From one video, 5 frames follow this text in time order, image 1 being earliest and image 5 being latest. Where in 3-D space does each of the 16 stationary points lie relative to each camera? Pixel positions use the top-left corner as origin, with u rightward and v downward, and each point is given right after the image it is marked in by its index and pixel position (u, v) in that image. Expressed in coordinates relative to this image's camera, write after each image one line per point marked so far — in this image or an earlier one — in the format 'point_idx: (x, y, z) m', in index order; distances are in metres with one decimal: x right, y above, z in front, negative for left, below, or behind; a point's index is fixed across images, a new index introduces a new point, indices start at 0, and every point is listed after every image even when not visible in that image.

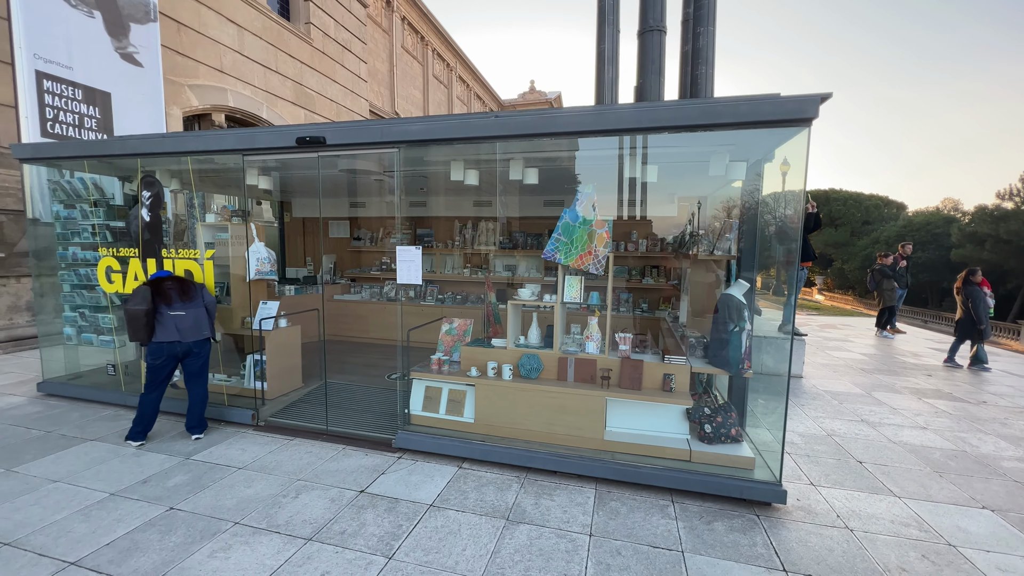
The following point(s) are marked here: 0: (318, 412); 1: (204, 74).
0: (-1.8, -1.2, +4.1) m
1: (-6.7, +4.6, +9.3) m
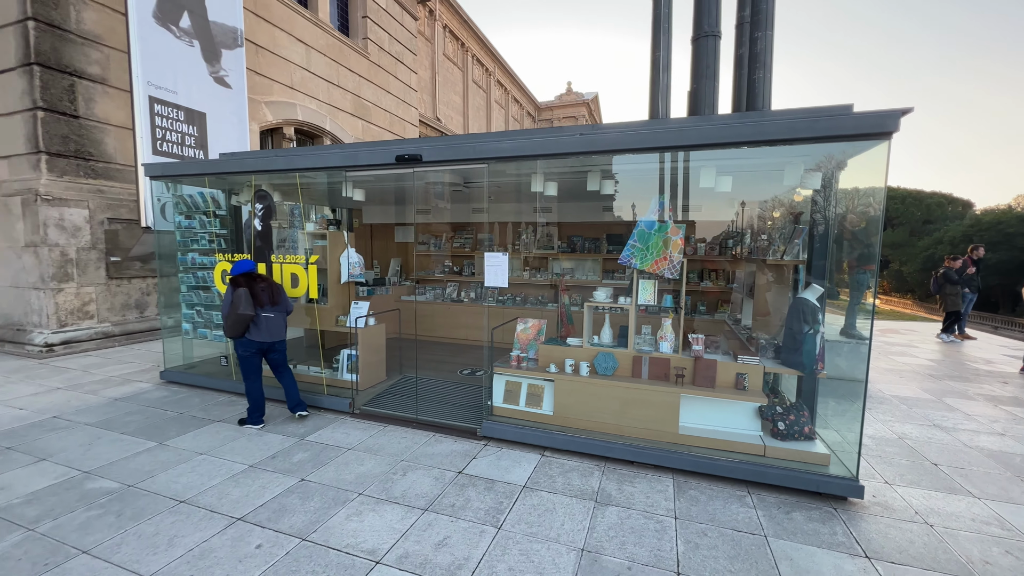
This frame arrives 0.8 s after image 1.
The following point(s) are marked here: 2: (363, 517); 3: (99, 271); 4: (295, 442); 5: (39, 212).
0: (-1.1, -1.2, +4.5) m
1: (-5.5, +4.6, +10.1) m
2: (-1.0, -1.5, +2.8) m
3: (-6.7, +0.3, +6.9) m
4: (-1.9, -1.4, +3.8) m
5: (-7.0, +1.1, +6.3) m
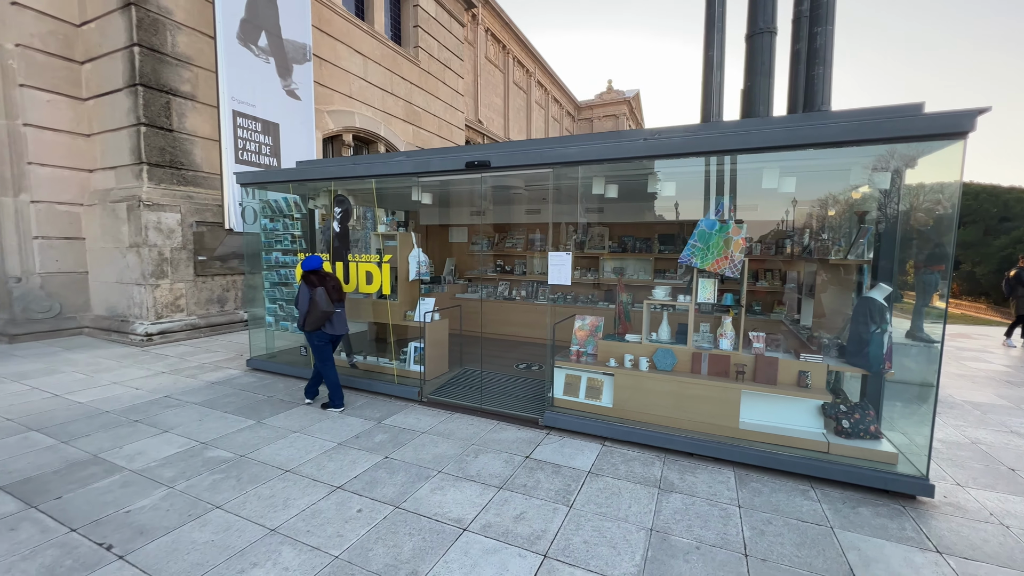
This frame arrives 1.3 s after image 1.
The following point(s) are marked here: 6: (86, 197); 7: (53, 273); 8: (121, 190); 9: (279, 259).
0: (-0.5, -1.2, +4.8) m
1: (-4.4, +4.7, +10.8) m
2: (-0.5, -1.4, +3.1) m
3: (-5.8, +0.3, +7.7) m
4: (-1.3, -1.3, +4.2) m
5: (-6.1, +1.2, +7.1) m
6: (-7.8, +1.7, +7.9) m
7: (-8.1, +0.3, +7.6) m
8: (-6.7, +1.7, +7.3) m
9: (-3.1, +0.4, +5.8) m
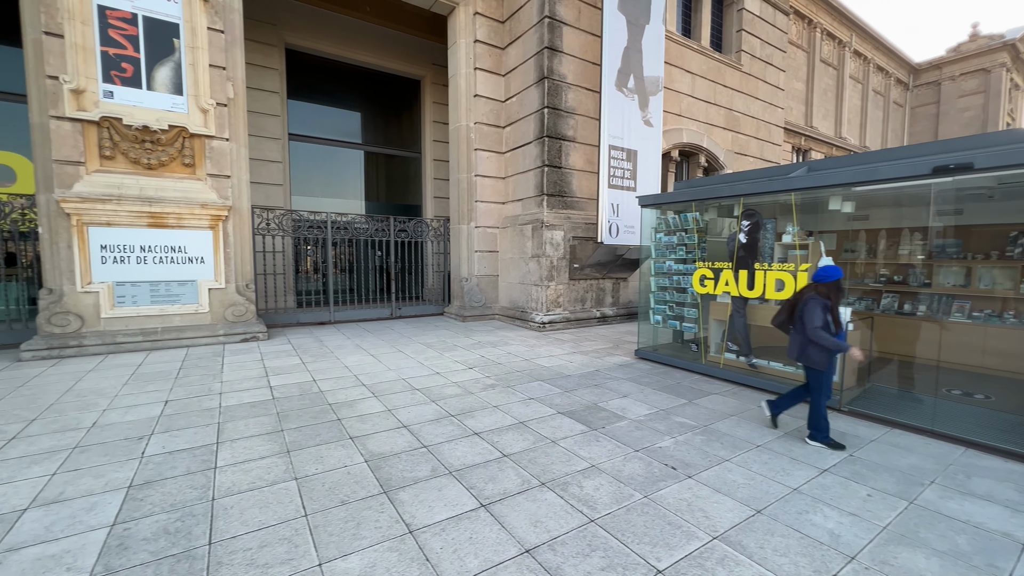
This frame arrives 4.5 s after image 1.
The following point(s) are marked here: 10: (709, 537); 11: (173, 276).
0: (+4.1, -1.3, +4.5) m
1: (+4.3, +4.5, +11.7) m
2: (+3.2, -1.5, +3.0) m
3: (+1.2, +0.3, +9.8) m
4: (+3.0, -1.4, +4.4) m
5: (+0.7, +1.2, +9.5) m
6: (-0.3, +1.7, +11.0) m
7: (-0.7, +0.3, +10.9) m
8: (+0.4, +1.7, +10.0) m
9: (+2.5, +0.3, +6.8) m
10: (+1.2, -1.5, +2.6) m
11: (-5.9, +0.2, +7.5) m
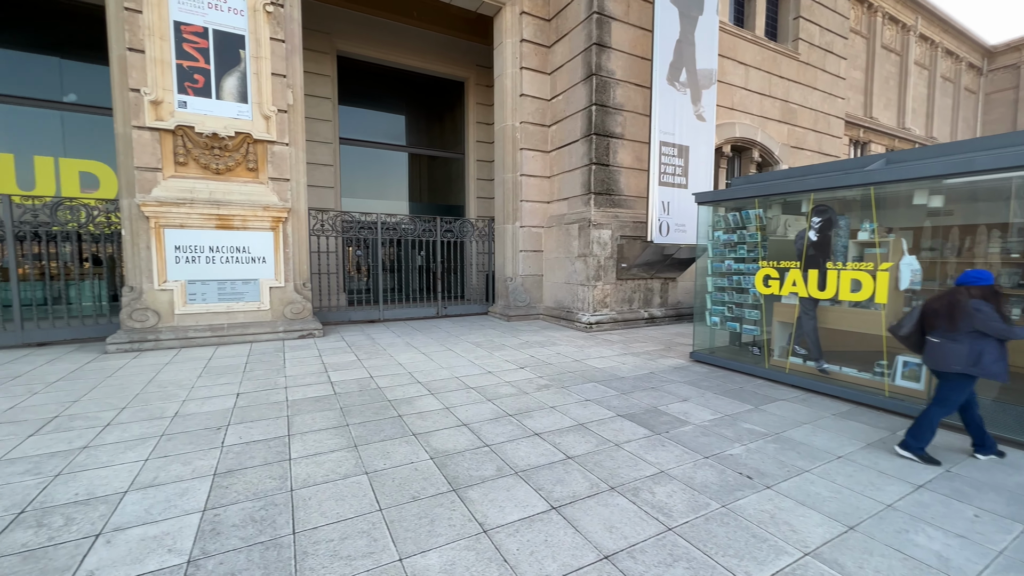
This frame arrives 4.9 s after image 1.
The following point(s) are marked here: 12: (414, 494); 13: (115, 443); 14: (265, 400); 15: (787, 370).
0: (+4.7, -1.3, +4.1) m
1: (+5.5, +4.5, +11.2) m
2: (+3.6, -1.5, +2.7) m
3: (+2.3, +0.3, +9.6) m
4: (+3.6, -1.4, +4.1) m
5: (+1.7, +1.2, +9.4) m
6: (+0.9, +1.7, +11.0) m
7: (+0.4, +0.3, +10.9) m
8: (+1.4, +1.7, +9.9) m
9: (+3.3, +0.3, +6.5) m
10: (+1.6, -1.5, +2.4) m
11: (-5.0, +0.2, +7.9) m
12: (-0.7, -1.5, +3.0) m
13: (-3.5, -1.4, +3.8) m
14: (-2.8, -1.3, +4.9) m
15: (+3.7, -1.1, +5.8) m
